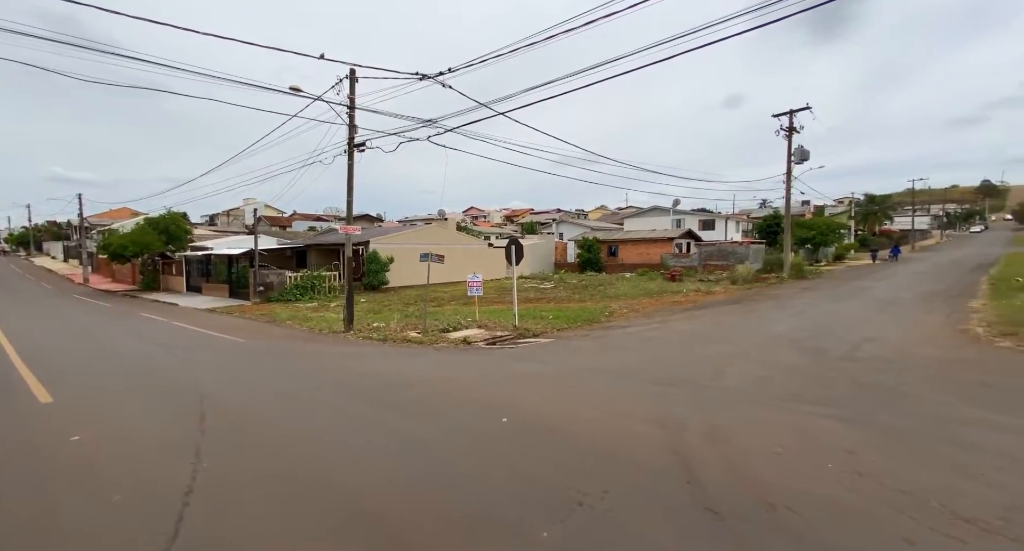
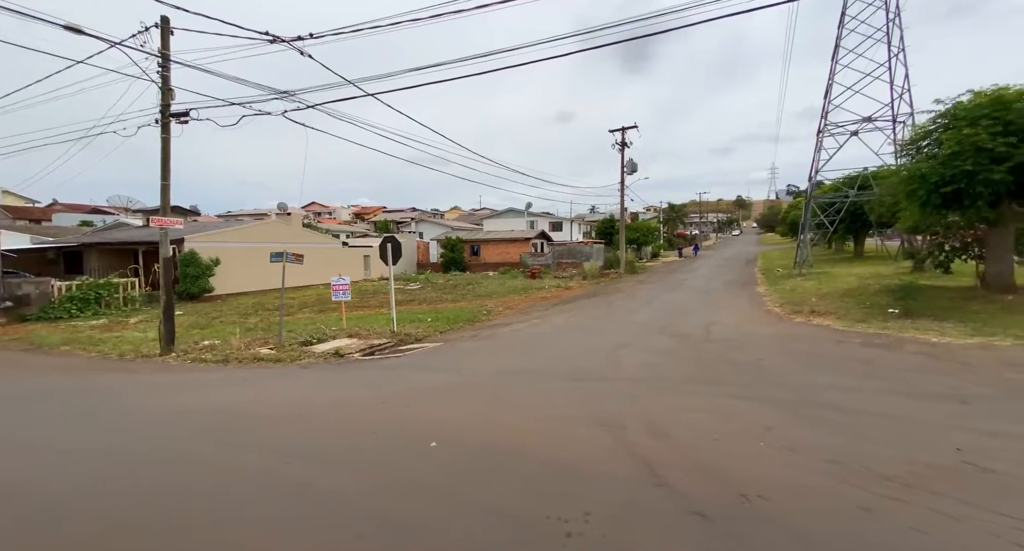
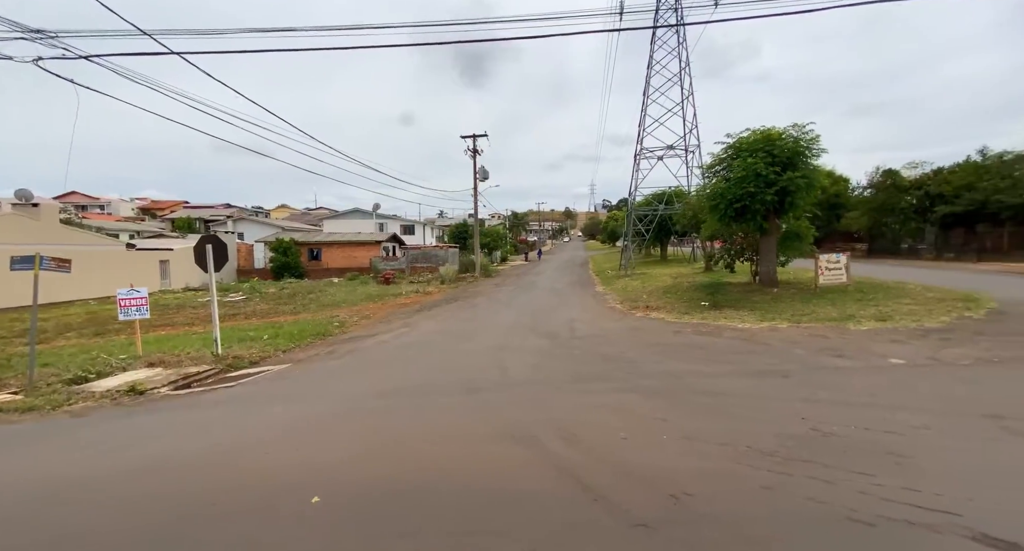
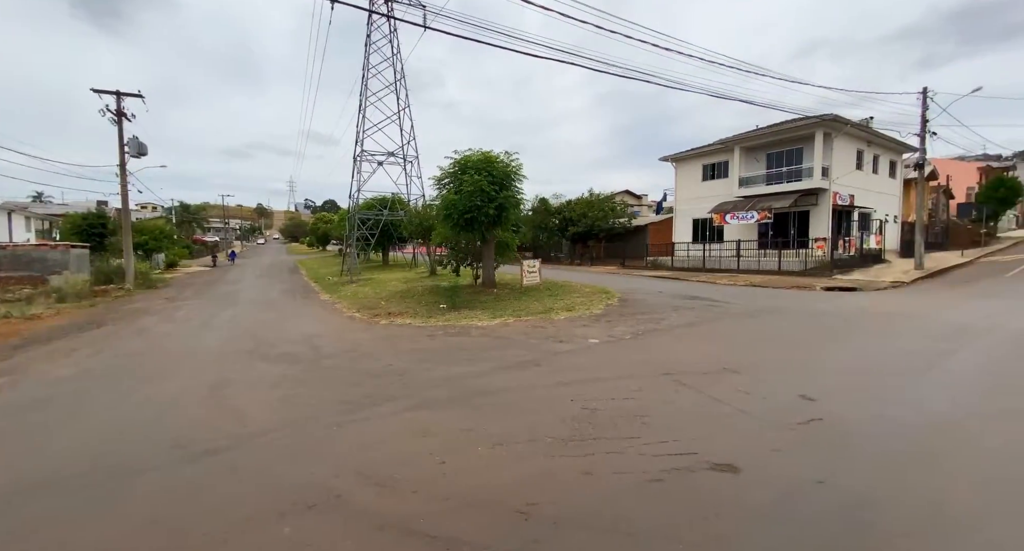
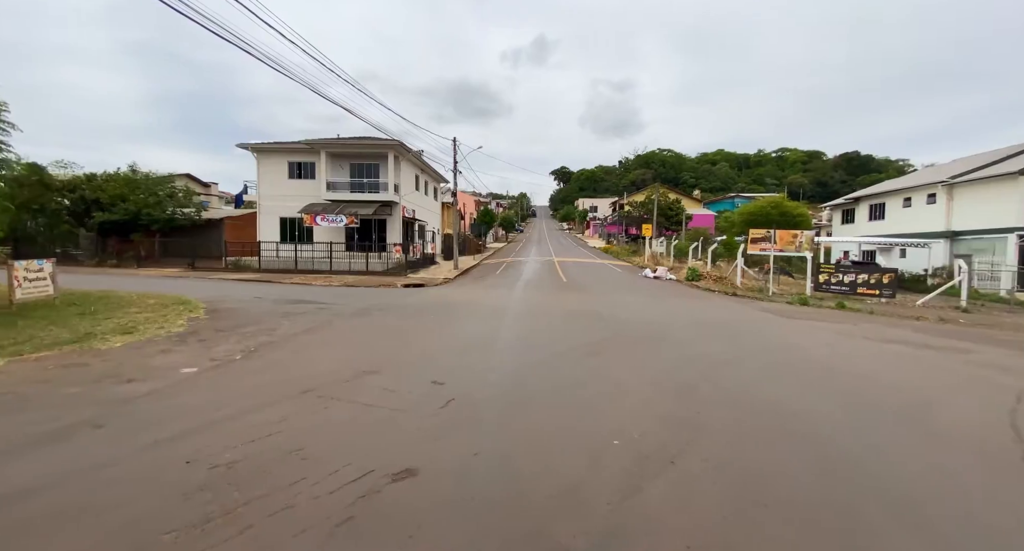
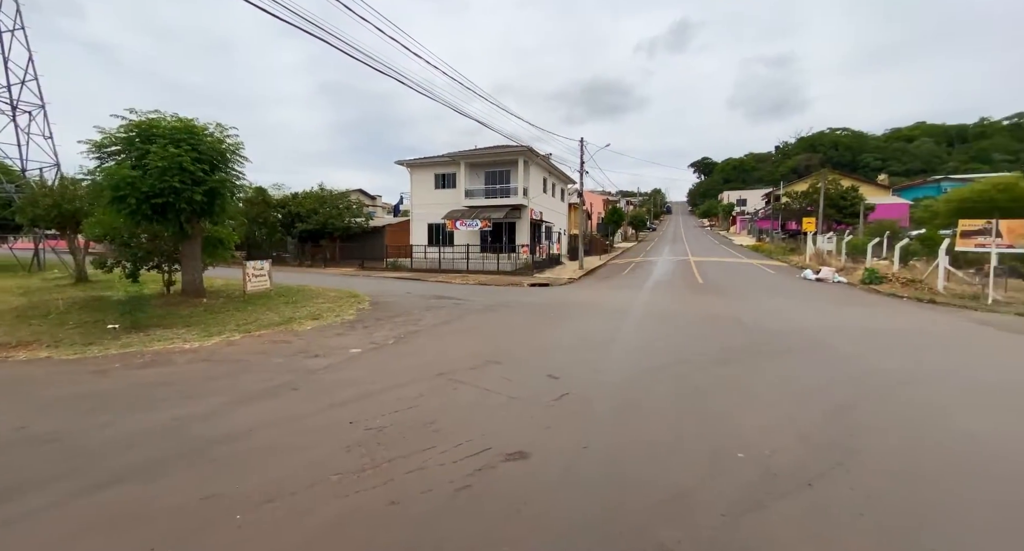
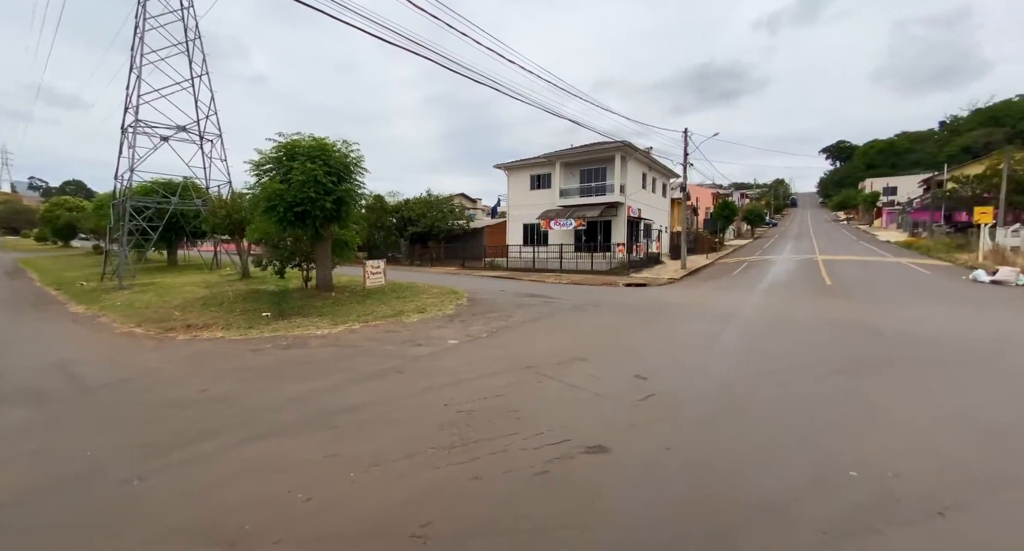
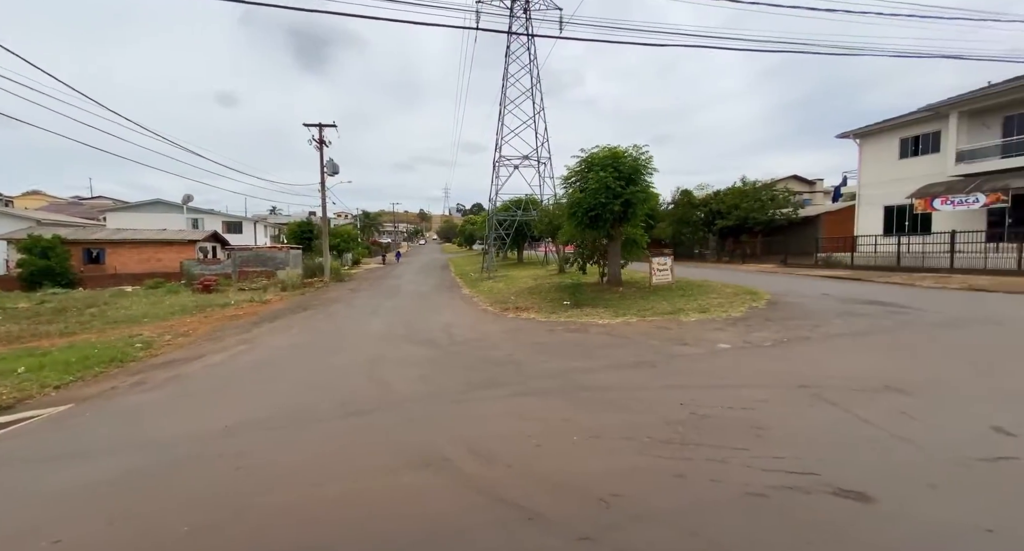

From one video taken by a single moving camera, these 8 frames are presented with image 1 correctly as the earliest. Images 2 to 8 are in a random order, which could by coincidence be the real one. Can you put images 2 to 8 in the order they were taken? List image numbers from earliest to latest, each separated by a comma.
2, 3, 8, 4, 7, 6, 5
